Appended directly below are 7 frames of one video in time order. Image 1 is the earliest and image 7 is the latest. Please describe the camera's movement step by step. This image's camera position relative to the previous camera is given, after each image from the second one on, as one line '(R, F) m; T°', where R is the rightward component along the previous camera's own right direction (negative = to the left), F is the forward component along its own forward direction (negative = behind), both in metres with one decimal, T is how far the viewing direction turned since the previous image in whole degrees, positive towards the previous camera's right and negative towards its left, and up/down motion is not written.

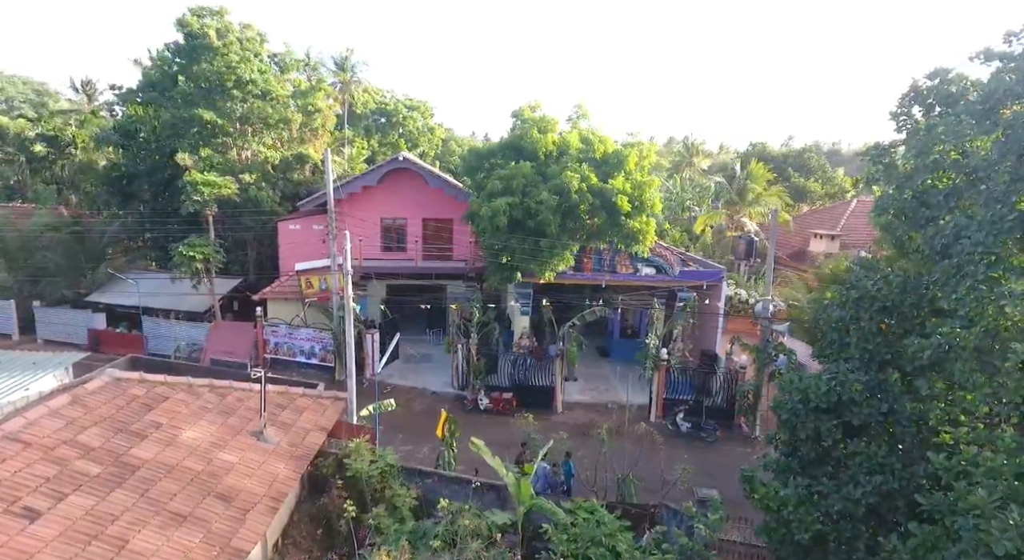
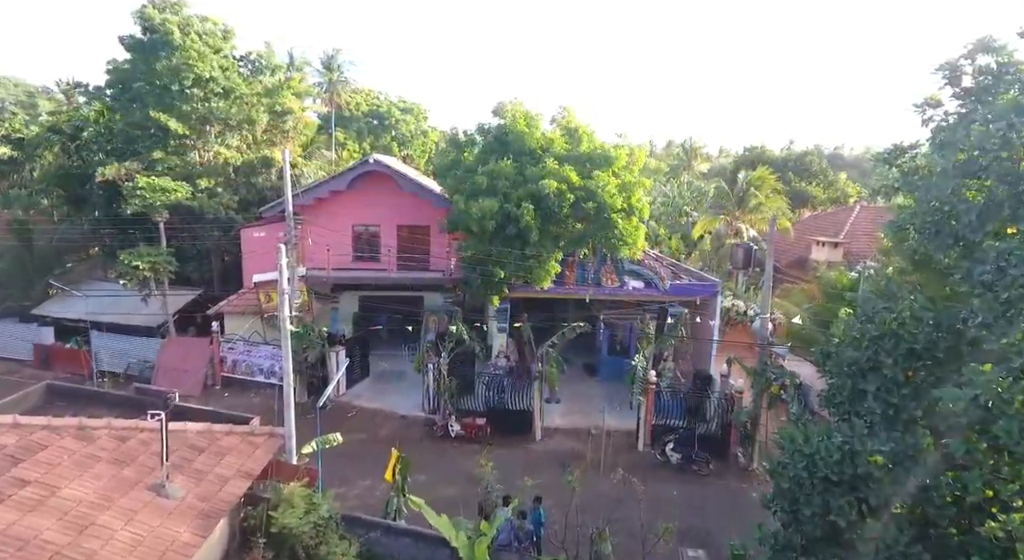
(+0.7, +1.5) m; 0°
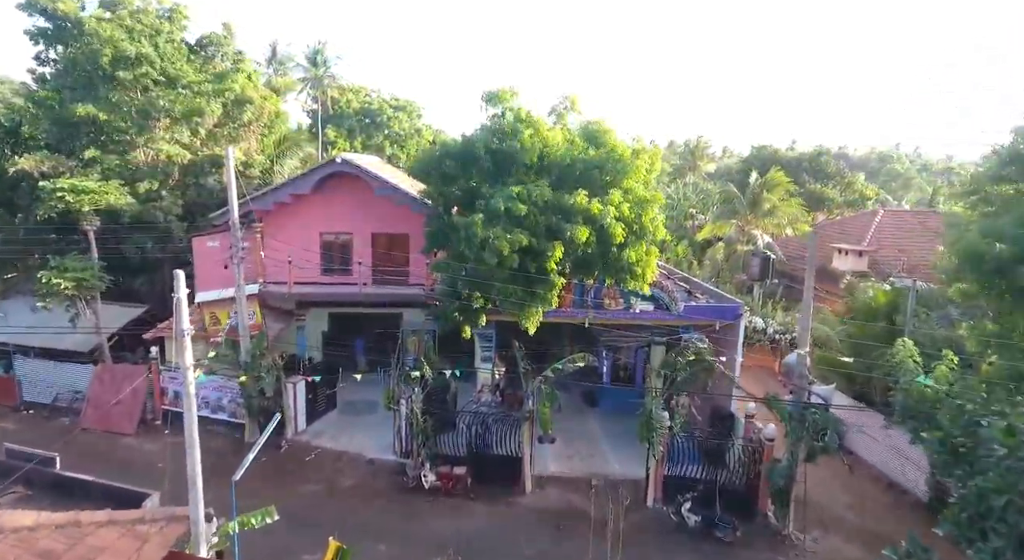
(+0.3, +2.4) m; 0°
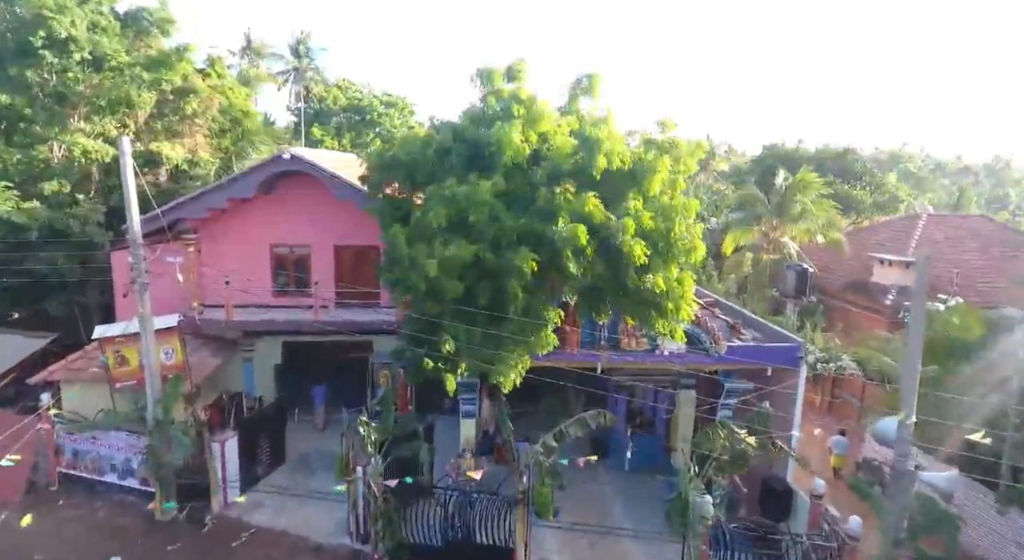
(+0.2, +3.2) m; 0°
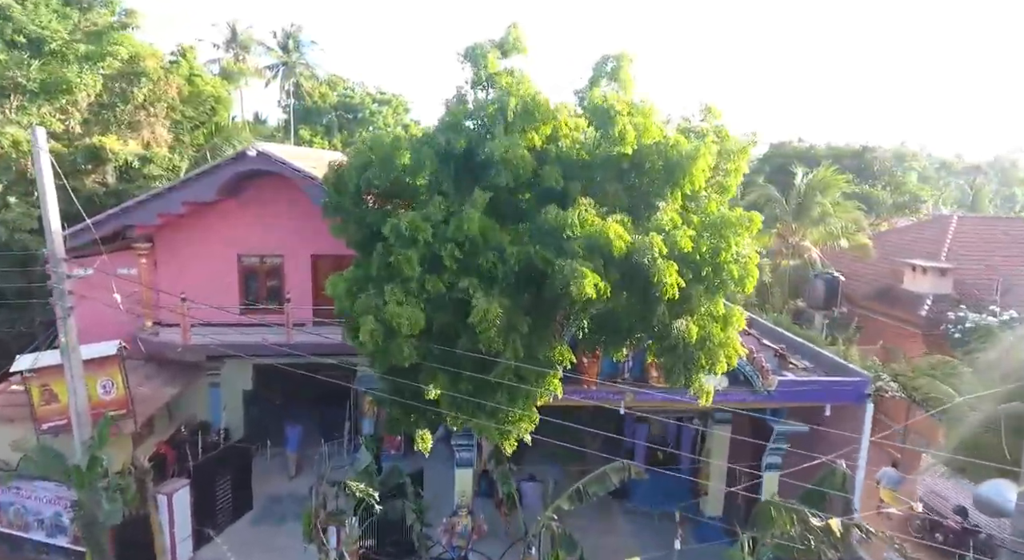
(-0.1, +1.8) m; 0°
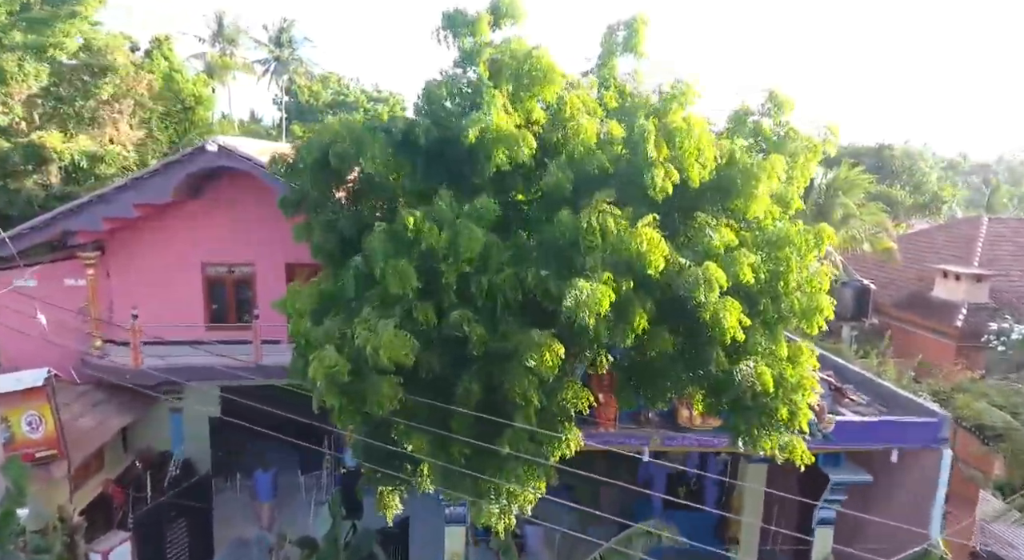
(0.0, +1.5) m; 0°
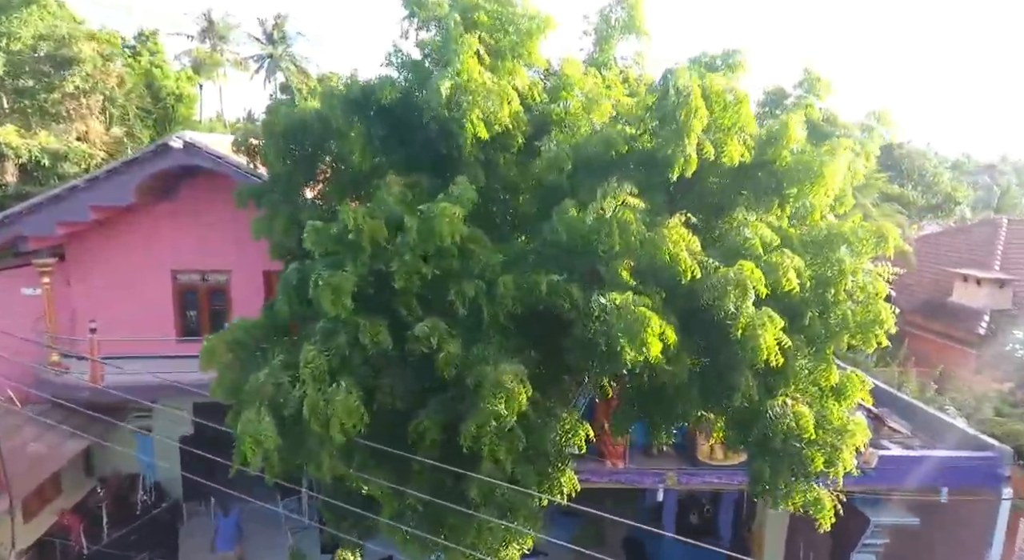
(+0.1, +0.9) m; 0°
